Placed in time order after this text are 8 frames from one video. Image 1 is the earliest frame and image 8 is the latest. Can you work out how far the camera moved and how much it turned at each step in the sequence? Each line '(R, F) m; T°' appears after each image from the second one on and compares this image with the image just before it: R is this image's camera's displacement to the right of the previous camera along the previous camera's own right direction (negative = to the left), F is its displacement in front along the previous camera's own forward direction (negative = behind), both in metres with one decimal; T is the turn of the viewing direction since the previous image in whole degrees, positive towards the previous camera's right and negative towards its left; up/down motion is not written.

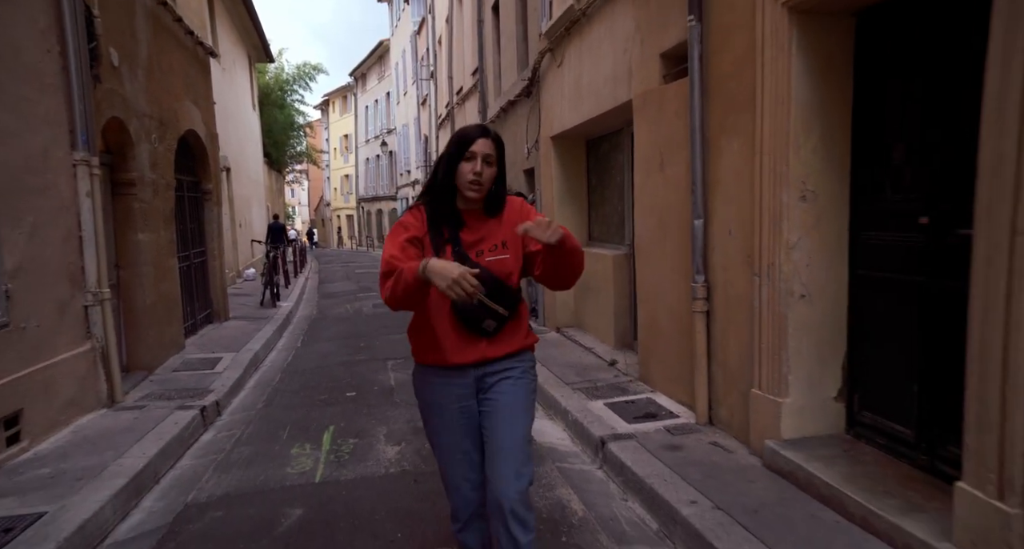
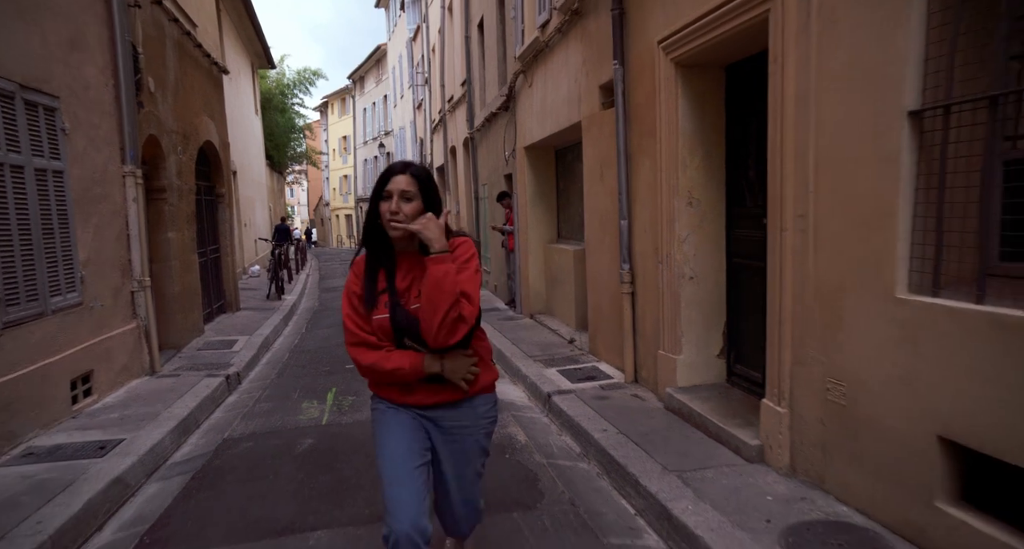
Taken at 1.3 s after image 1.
(+0.3, -1.3) m; 0°
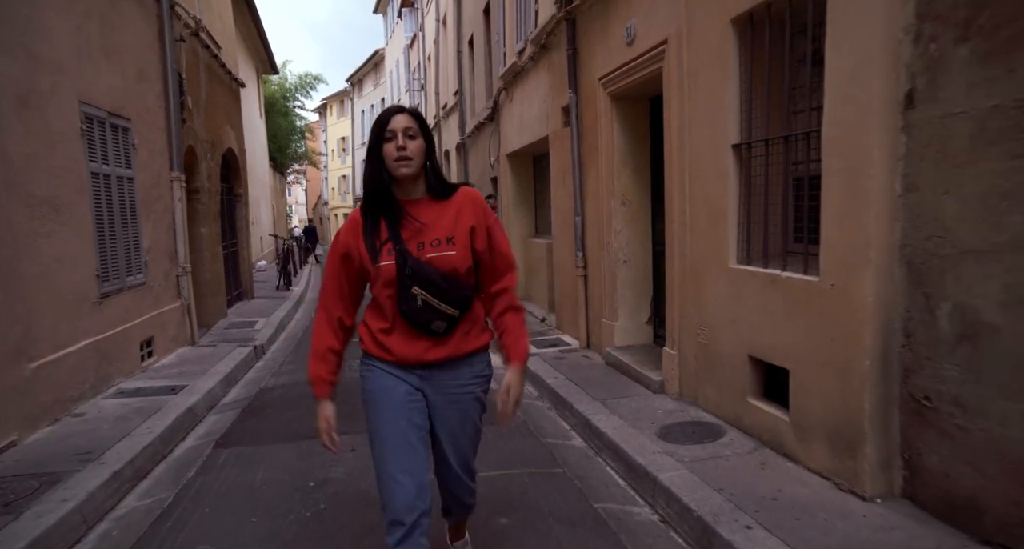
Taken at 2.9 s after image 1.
(+0.2, -1.5) m; 0°
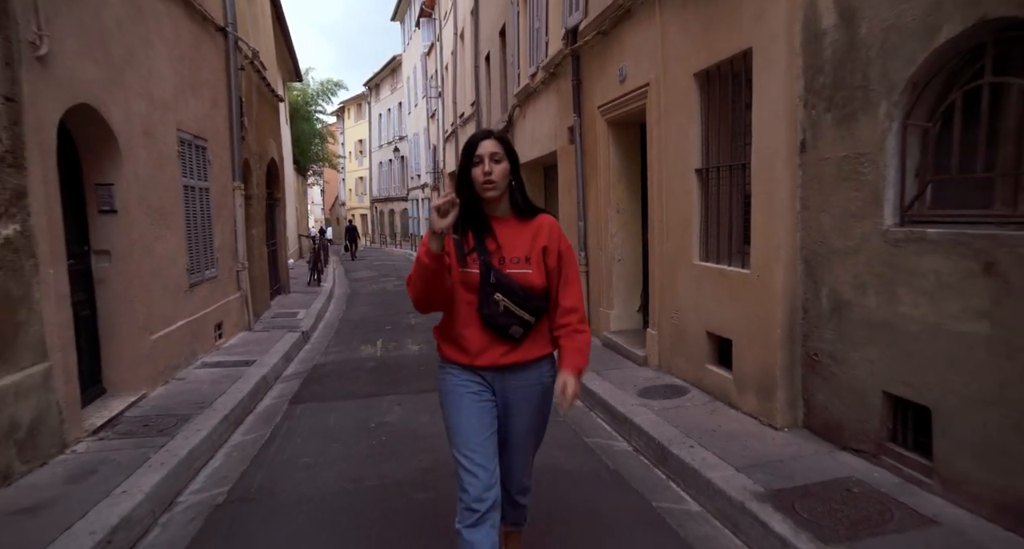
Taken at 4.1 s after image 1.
(0.0, -1.3) m; -1°
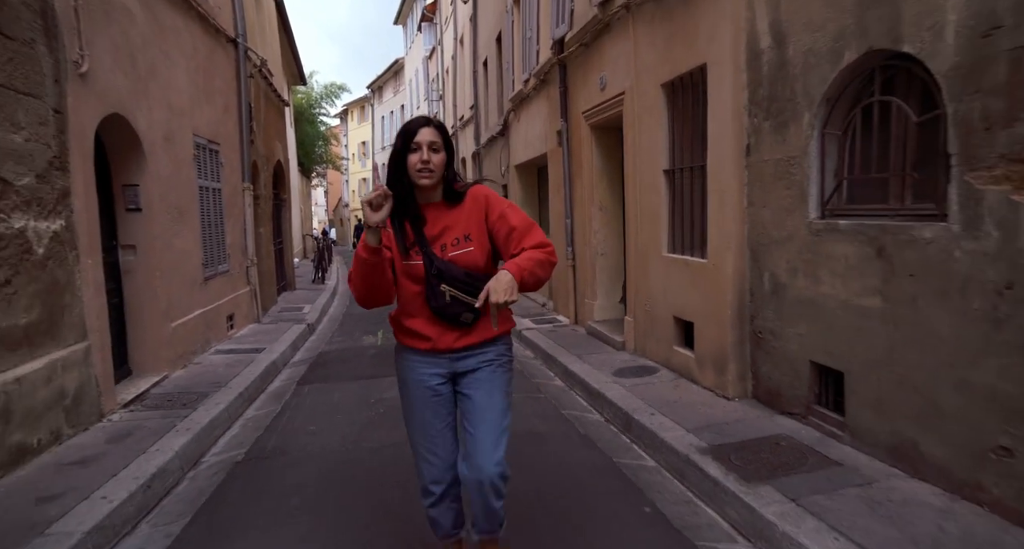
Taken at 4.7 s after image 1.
(+0.2, -0.6) m; 0°
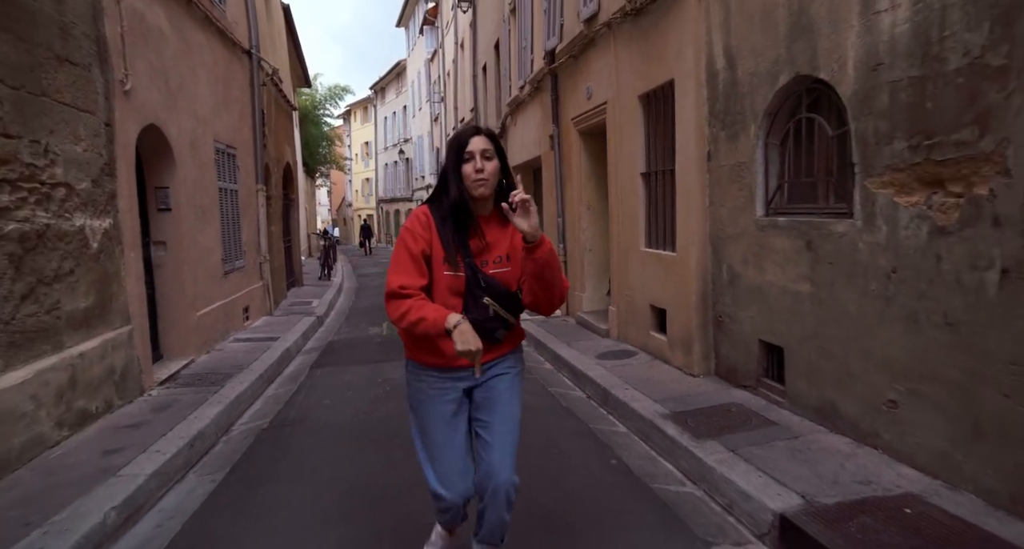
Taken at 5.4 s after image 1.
(+0.1, -0.7) m; 0°
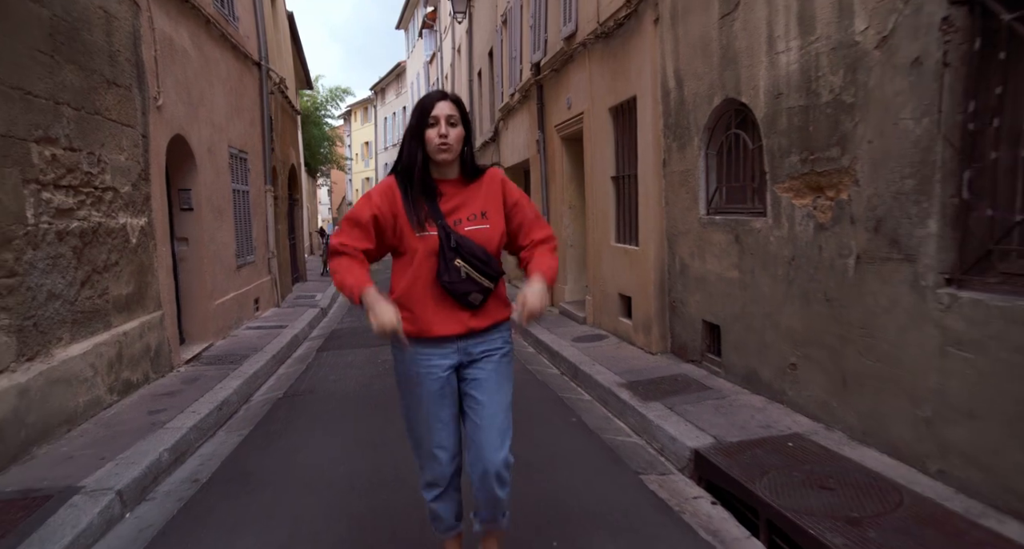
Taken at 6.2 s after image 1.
(+0.2, -0.8) m; 0°
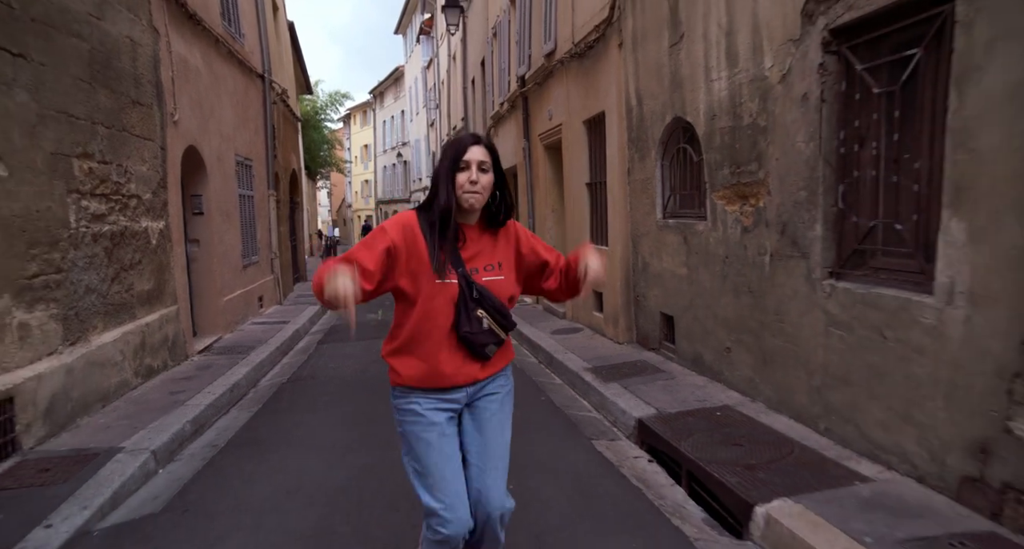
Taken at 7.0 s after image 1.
(+0.2, -0.7) m; 0°
